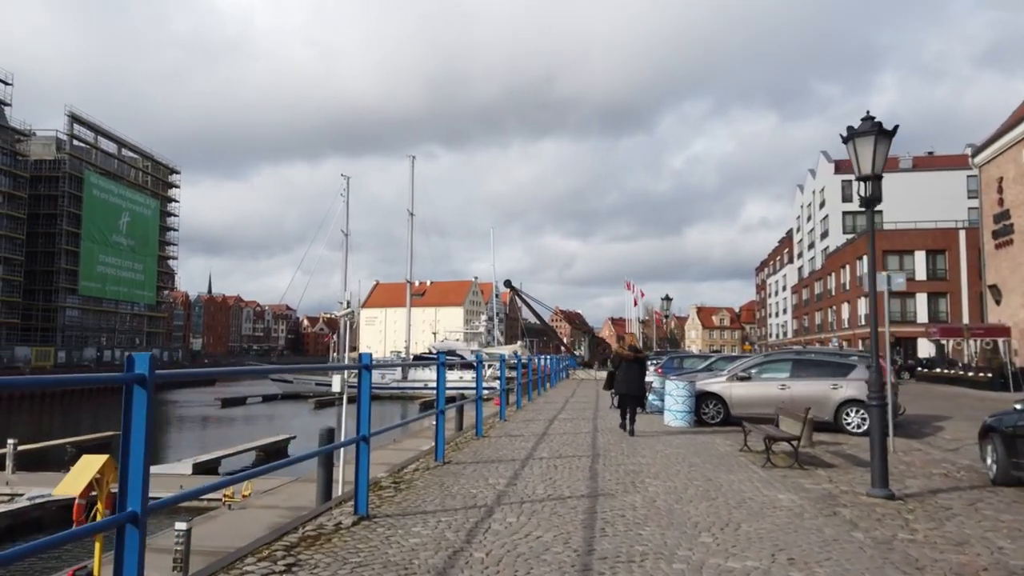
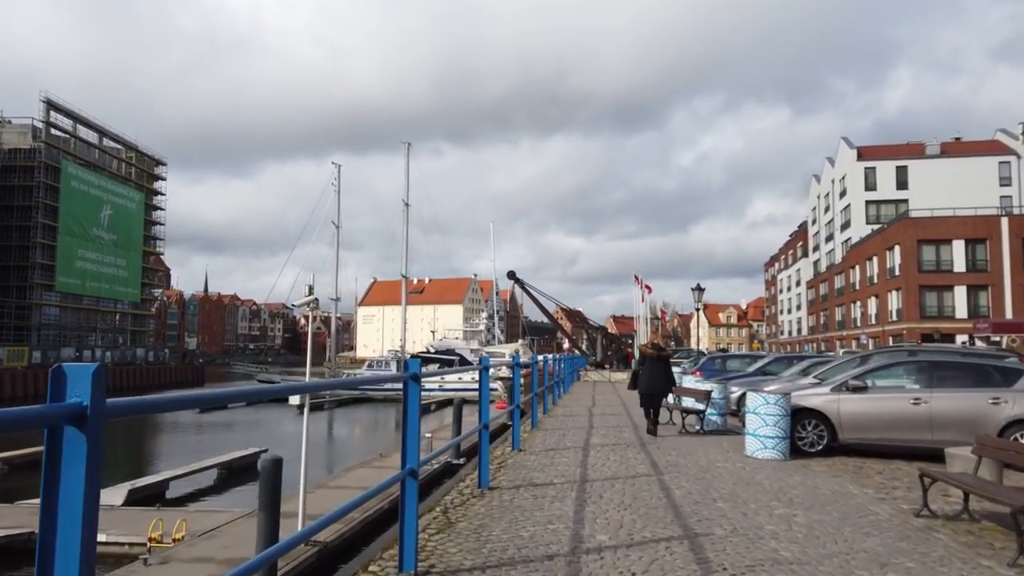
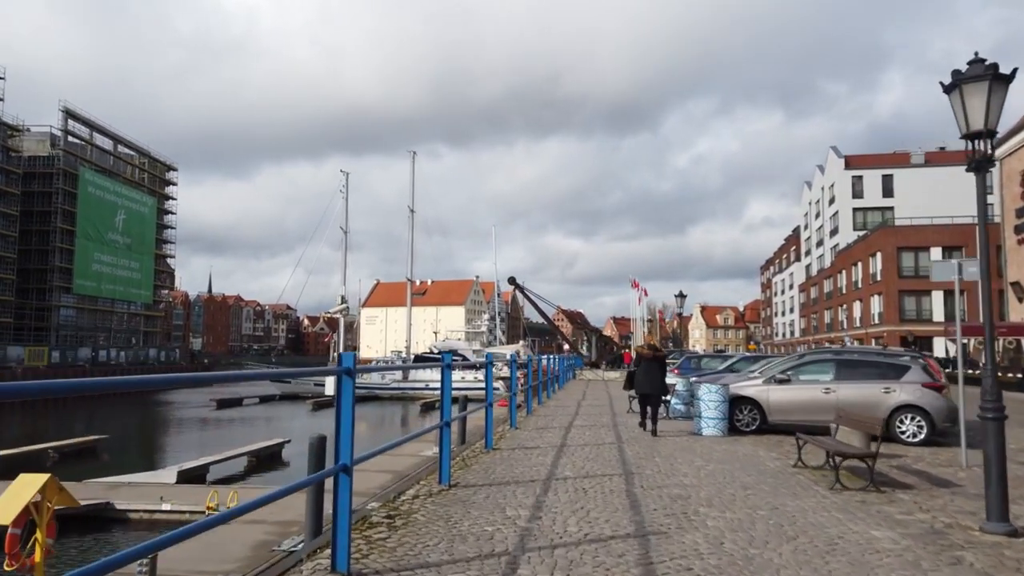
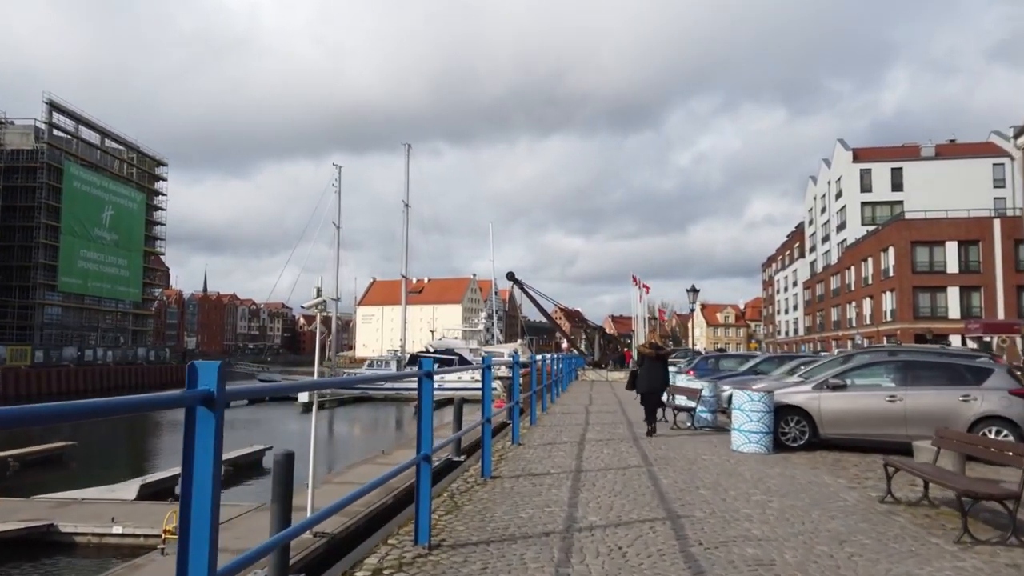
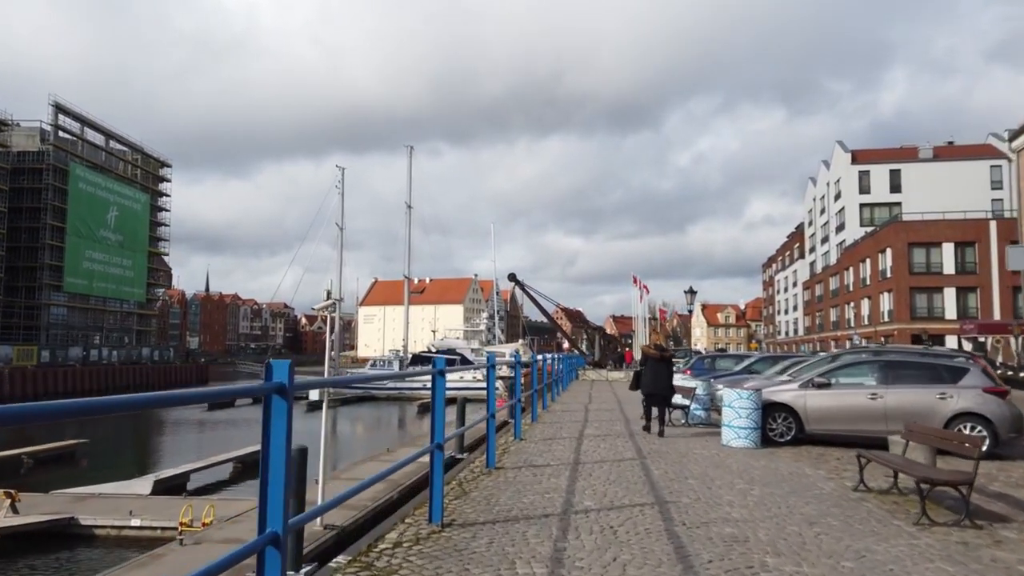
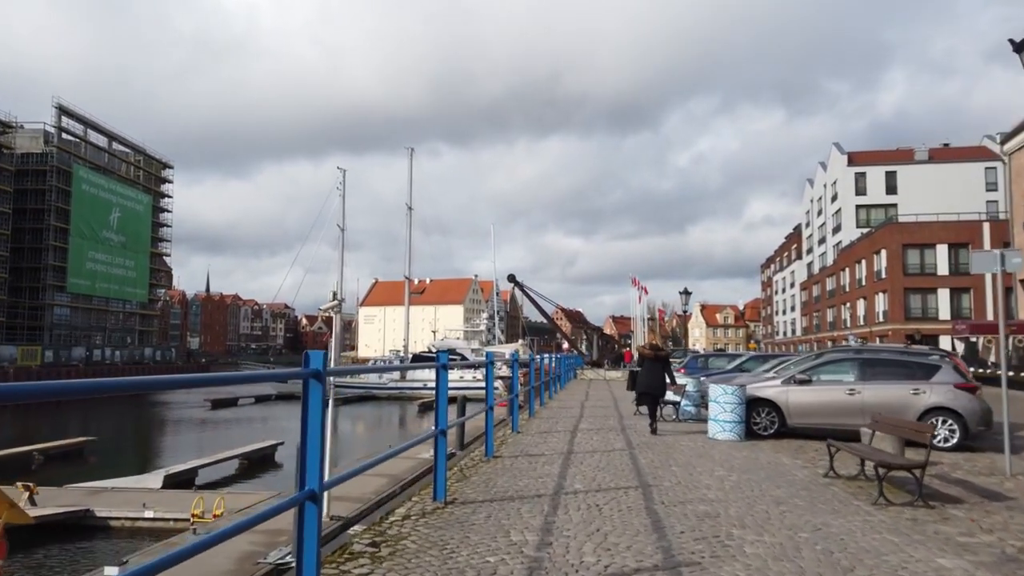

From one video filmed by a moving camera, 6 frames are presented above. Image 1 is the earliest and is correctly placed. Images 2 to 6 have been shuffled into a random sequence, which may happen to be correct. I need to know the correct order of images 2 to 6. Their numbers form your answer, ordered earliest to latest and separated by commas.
3, 6, 5, 4, 2
